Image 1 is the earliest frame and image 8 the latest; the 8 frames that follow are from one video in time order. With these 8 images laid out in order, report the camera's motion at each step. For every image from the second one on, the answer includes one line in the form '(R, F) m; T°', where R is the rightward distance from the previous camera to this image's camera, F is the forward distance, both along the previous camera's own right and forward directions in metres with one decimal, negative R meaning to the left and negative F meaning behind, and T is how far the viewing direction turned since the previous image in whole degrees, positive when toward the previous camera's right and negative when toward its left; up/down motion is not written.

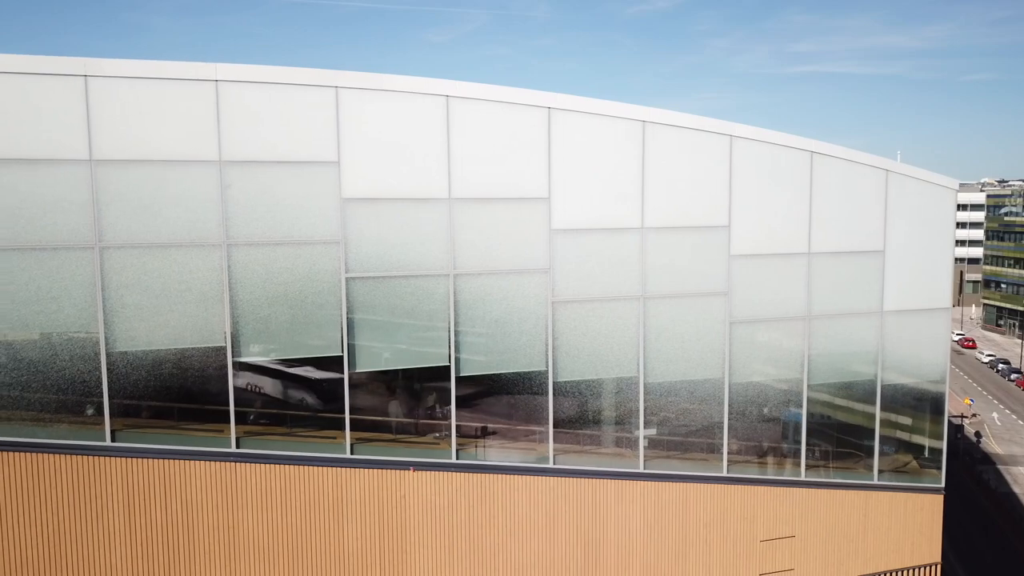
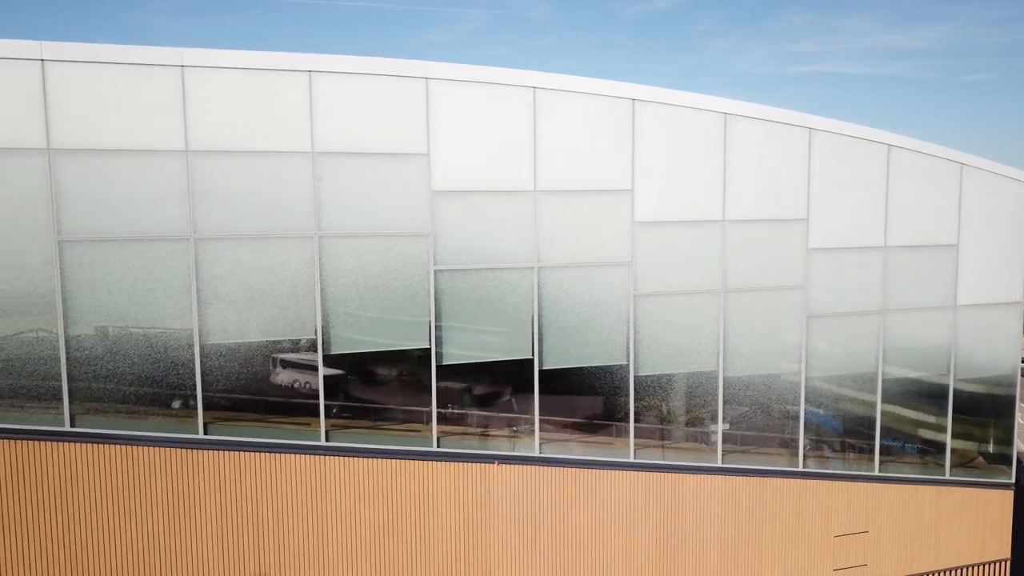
(-1.7, +0.1) m; 0°
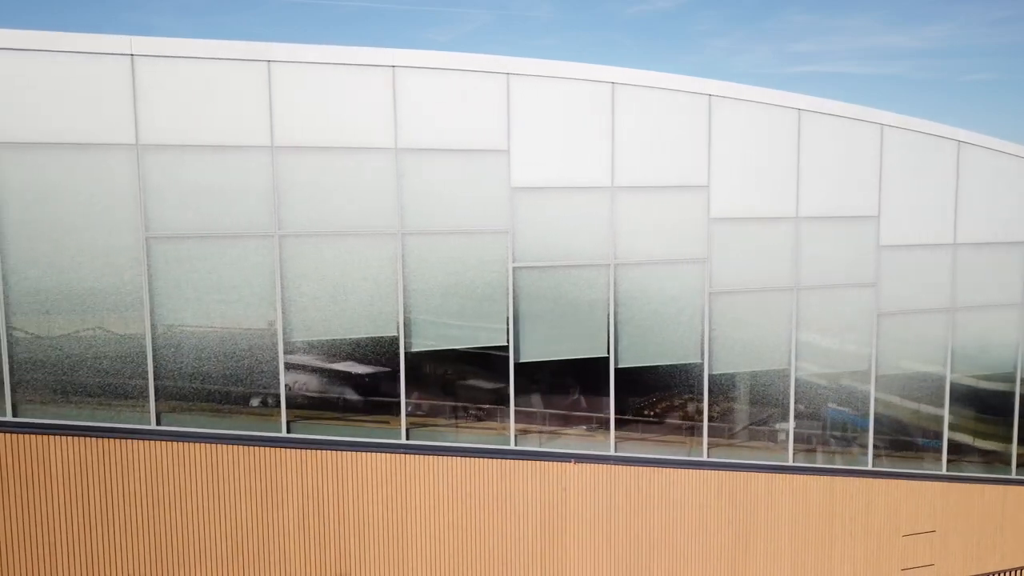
(-1.5, +0.1) m; 0°
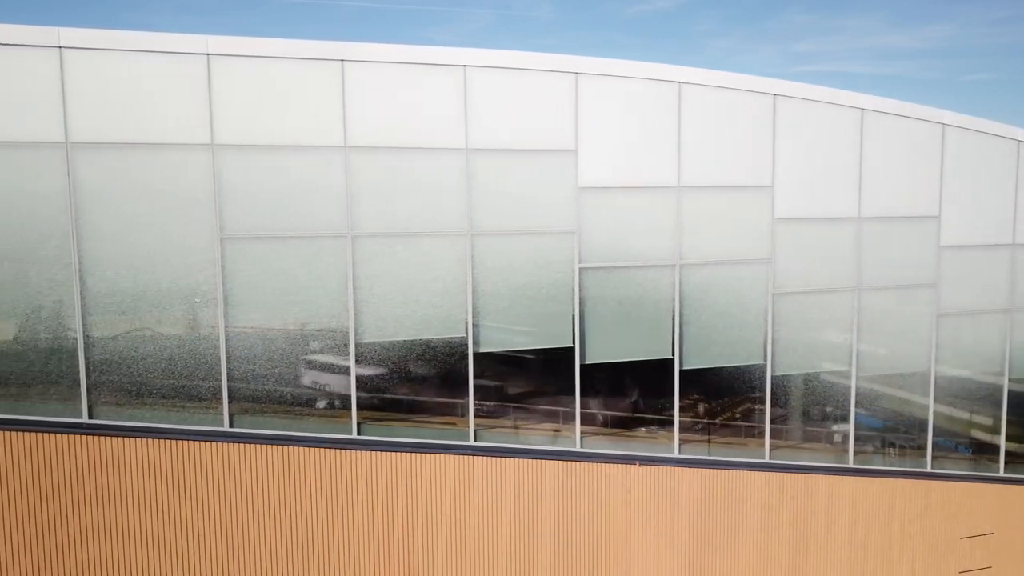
(-1.2, +0.1) m; 0°
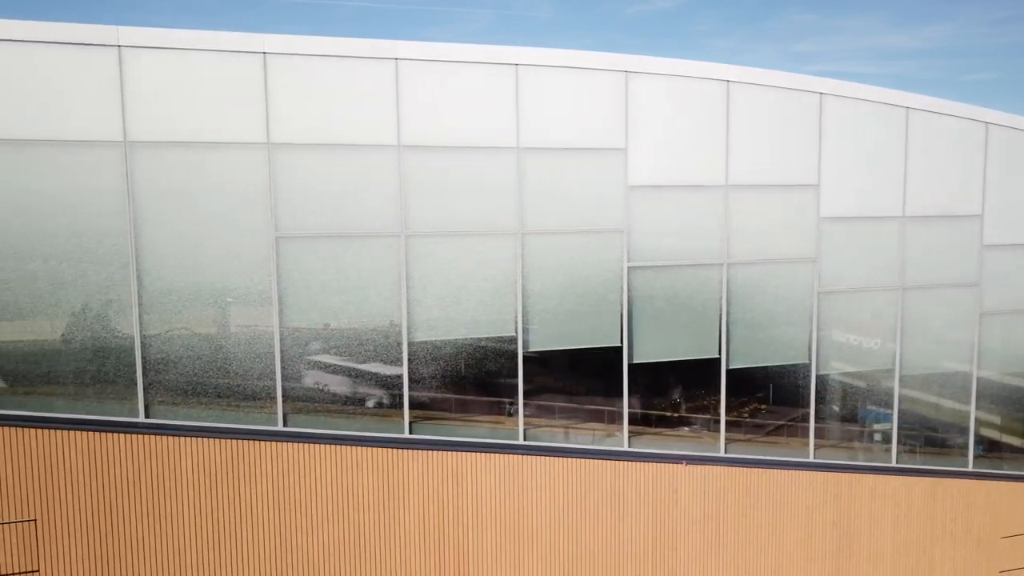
(-0.9, 0.0) m; 0°
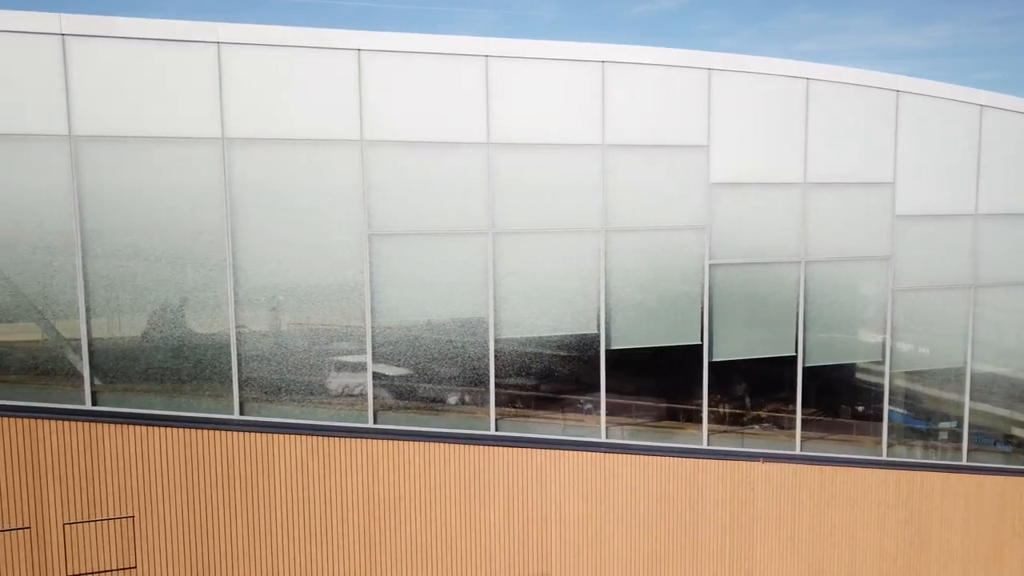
(-1.5, 0.0) m; 0°
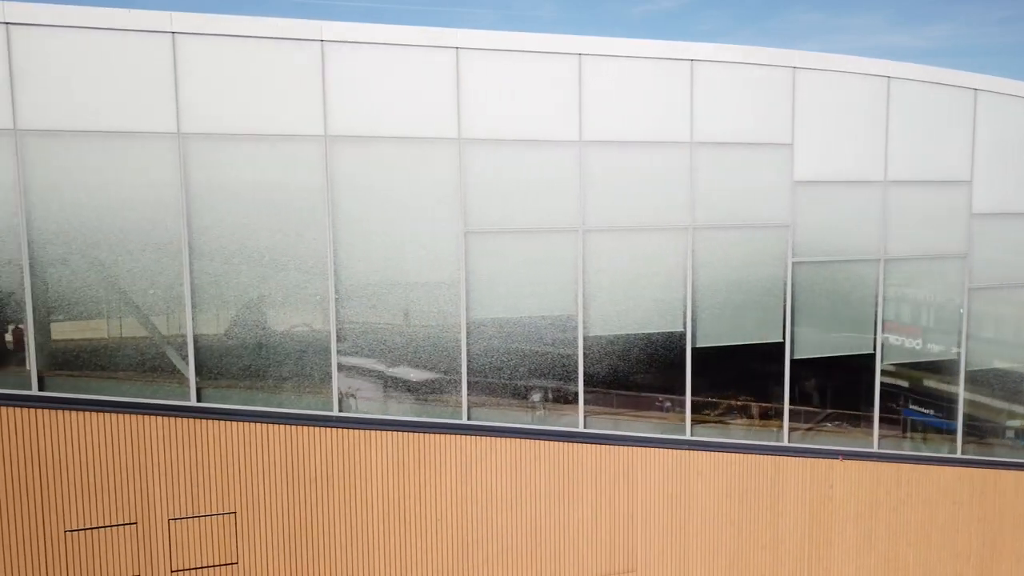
(-1.5, 0.0) m; 0°
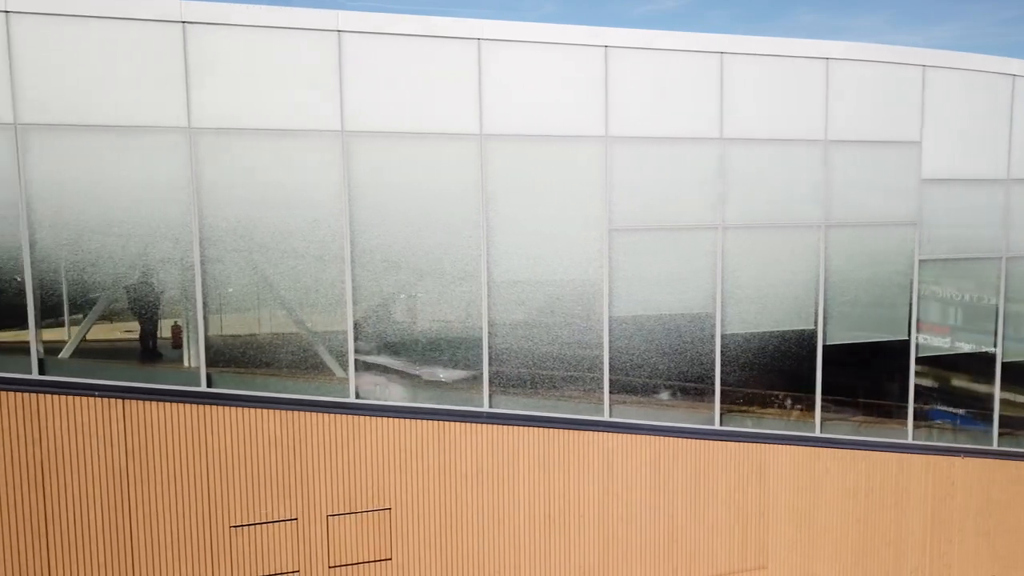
(-2.3, 0.0) m; 0°
